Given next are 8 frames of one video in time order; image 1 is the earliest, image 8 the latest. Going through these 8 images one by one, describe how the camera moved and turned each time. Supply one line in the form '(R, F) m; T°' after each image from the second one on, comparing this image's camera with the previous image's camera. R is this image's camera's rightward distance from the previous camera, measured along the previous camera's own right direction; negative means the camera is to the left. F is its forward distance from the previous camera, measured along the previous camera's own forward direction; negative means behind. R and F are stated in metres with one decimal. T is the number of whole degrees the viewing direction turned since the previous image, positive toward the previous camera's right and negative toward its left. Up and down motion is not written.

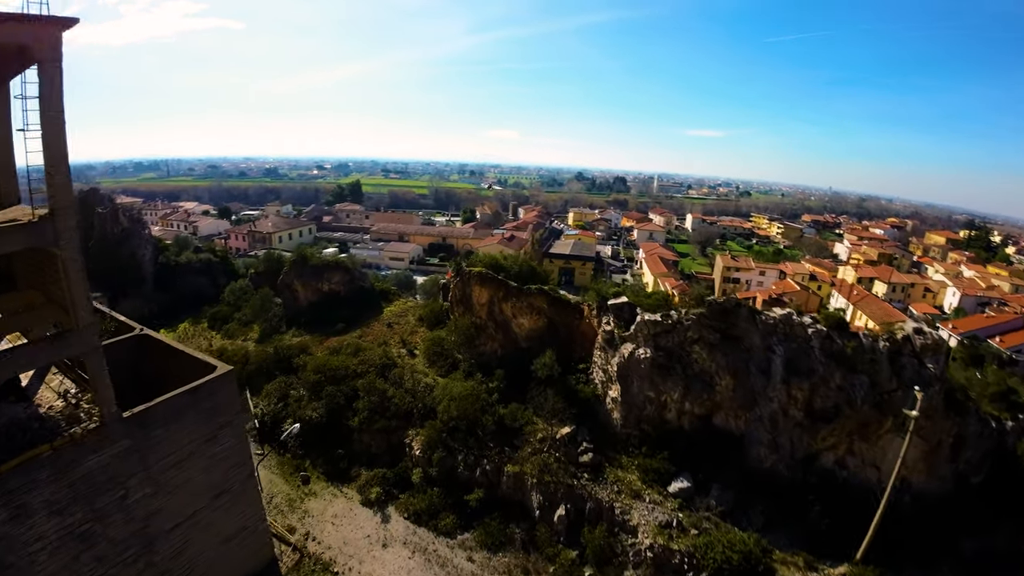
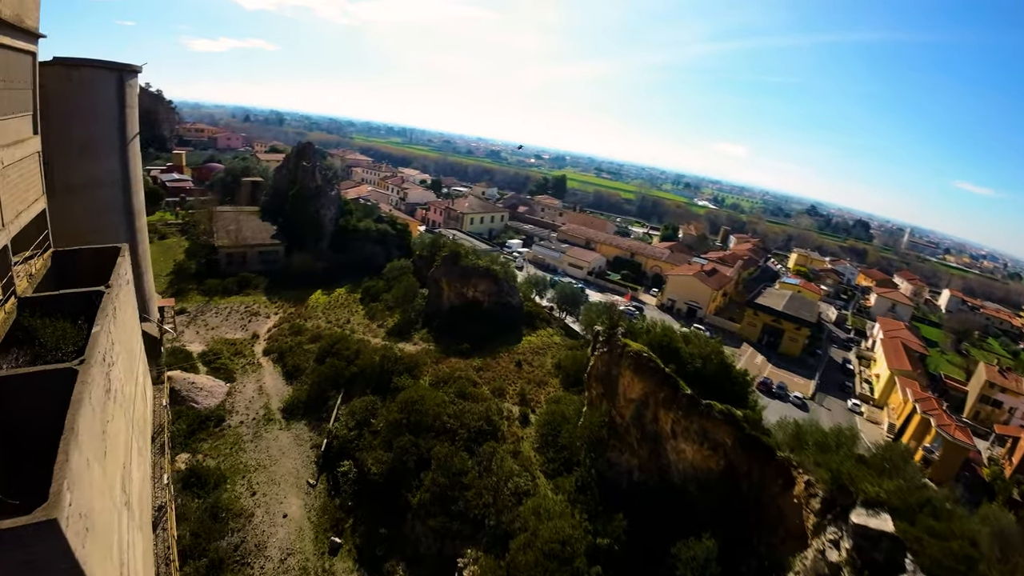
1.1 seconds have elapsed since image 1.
(-0.1, +8.4) m; -22°
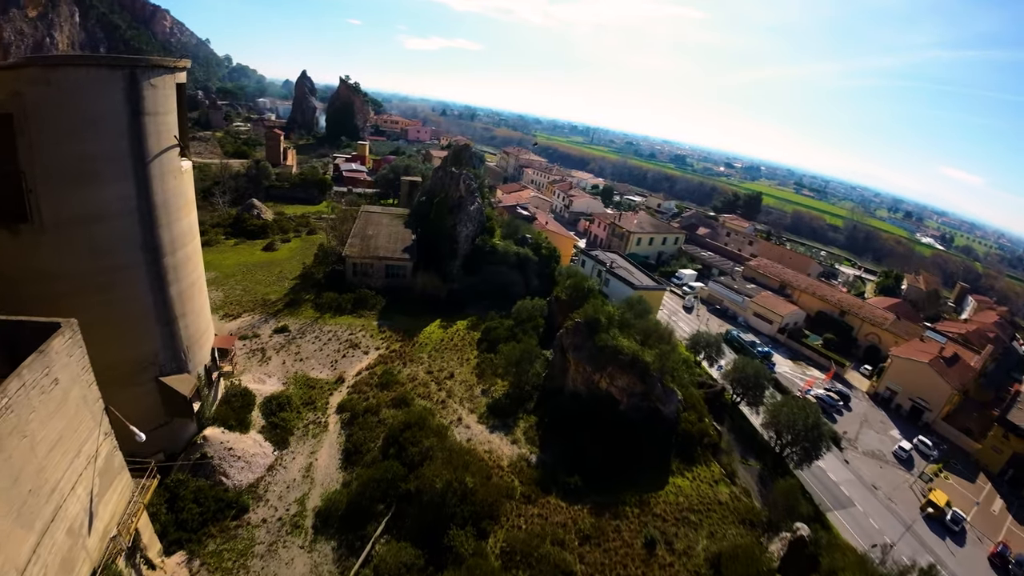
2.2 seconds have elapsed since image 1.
(-0.2, +8.9) m; -19°
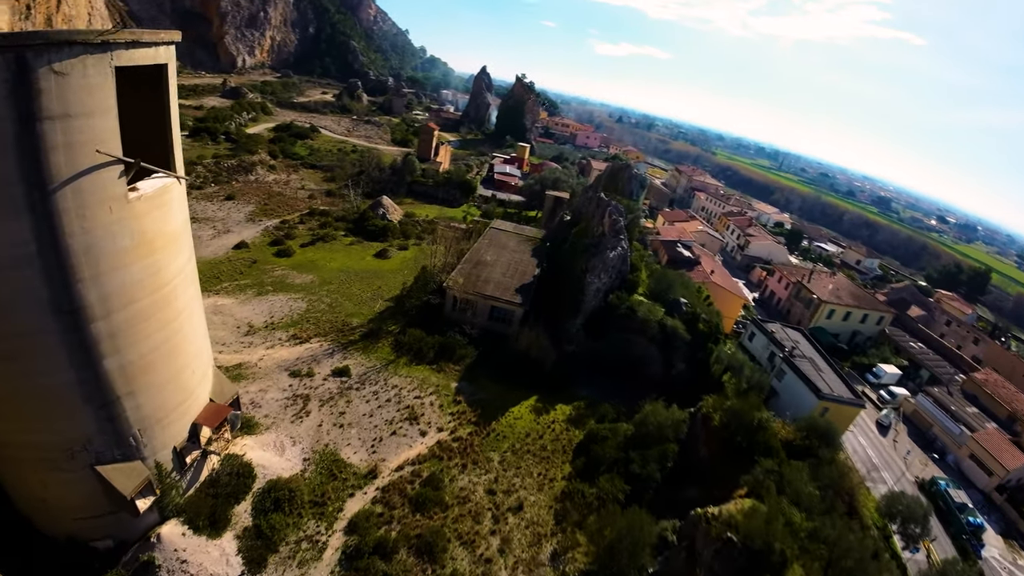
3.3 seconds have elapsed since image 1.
(0.0, +8.4) m; -17°
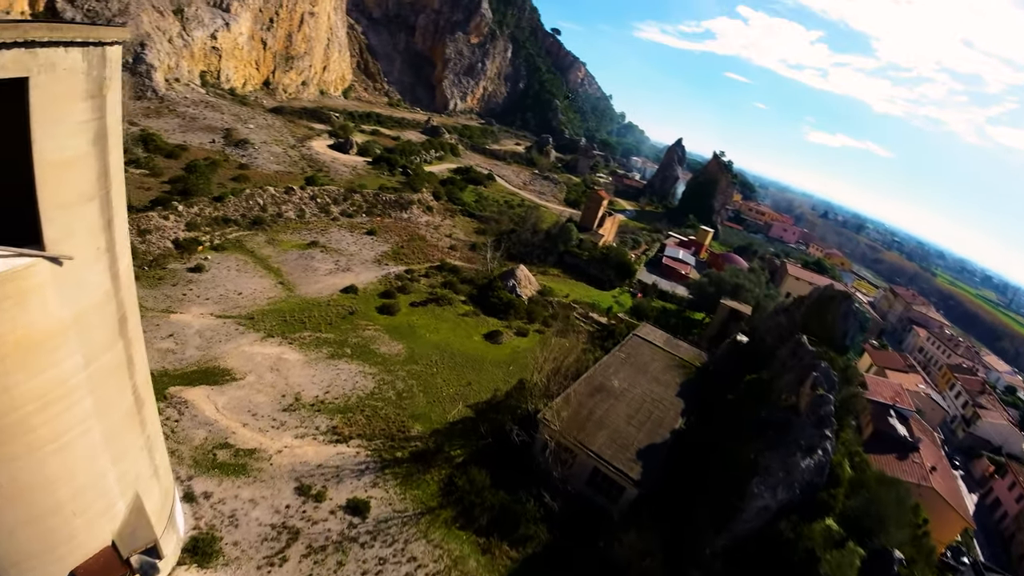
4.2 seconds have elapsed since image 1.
(+0.2, +7.4) m; -19°
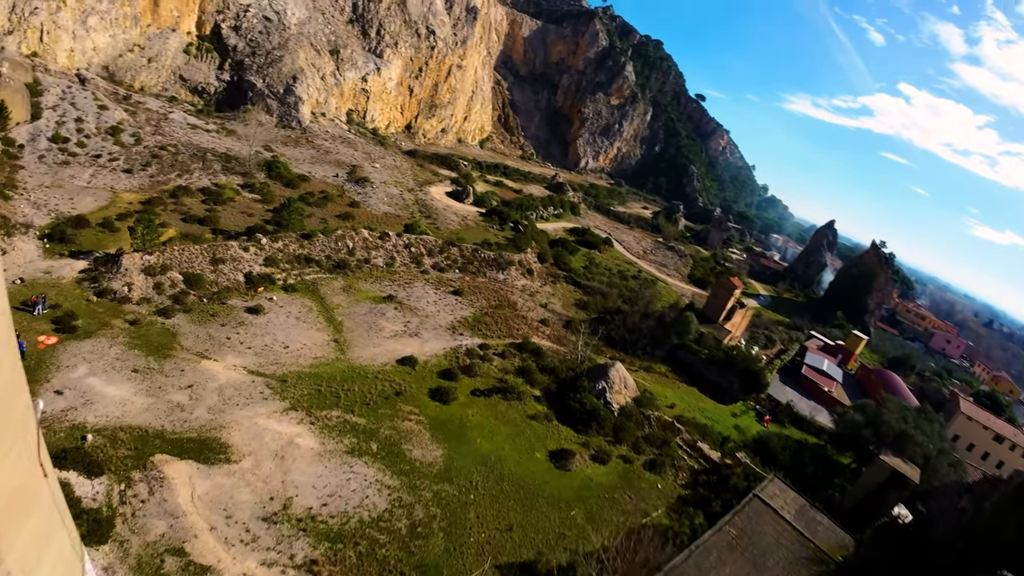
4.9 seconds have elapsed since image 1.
(+0.7, +5.4) m; -14°
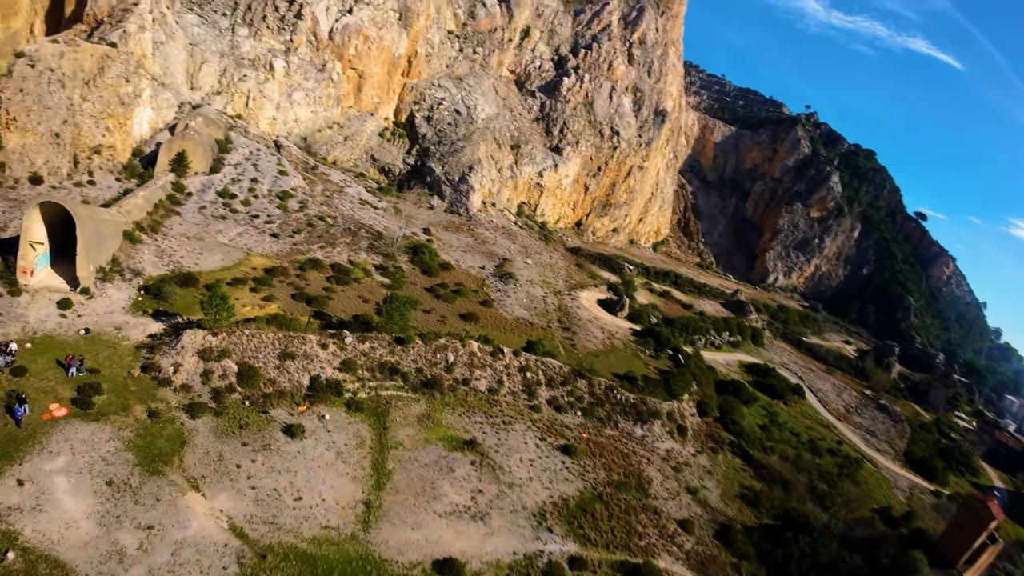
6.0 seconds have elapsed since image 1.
(+0.4, +7.5) m; -21°
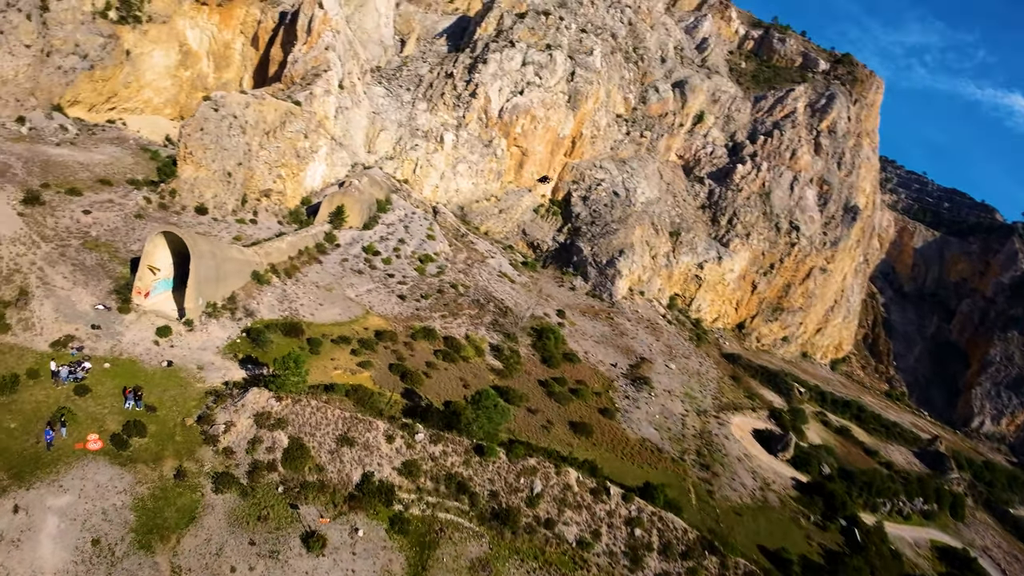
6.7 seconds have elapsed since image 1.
(+0.7, +4.4) m; -19°
